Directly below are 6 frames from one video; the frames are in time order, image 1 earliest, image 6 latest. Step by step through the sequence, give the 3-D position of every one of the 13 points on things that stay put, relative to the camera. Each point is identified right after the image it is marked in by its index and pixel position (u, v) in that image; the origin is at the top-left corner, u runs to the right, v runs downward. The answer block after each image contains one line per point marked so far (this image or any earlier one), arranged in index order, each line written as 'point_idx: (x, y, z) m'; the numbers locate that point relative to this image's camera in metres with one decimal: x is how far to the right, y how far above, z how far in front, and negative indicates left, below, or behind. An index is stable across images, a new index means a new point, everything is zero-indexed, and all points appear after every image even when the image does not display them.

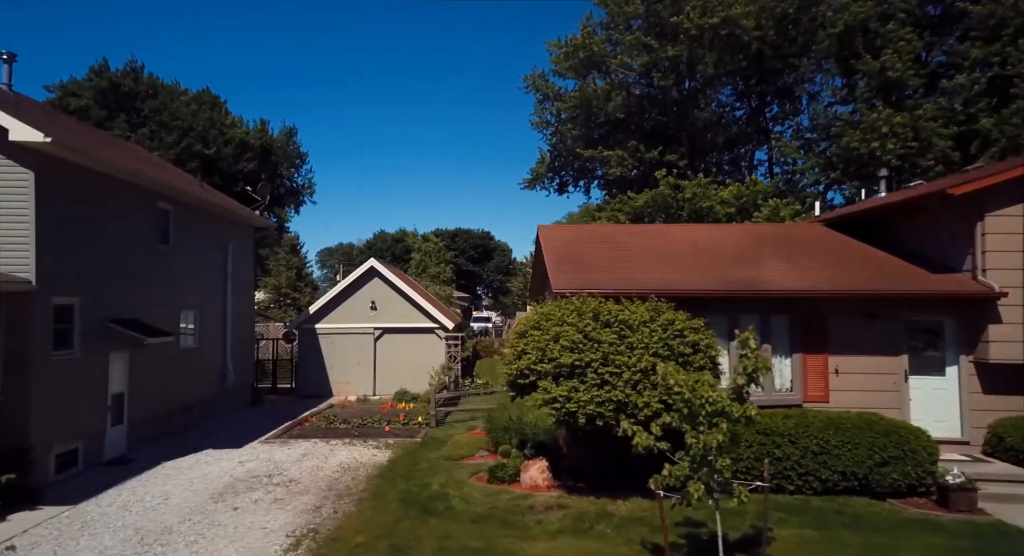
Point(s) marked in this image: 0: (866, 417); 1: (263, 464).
0: (+4.6, -1.8, +7.7) m
1: (-4.7, -3.6, +11.4) m
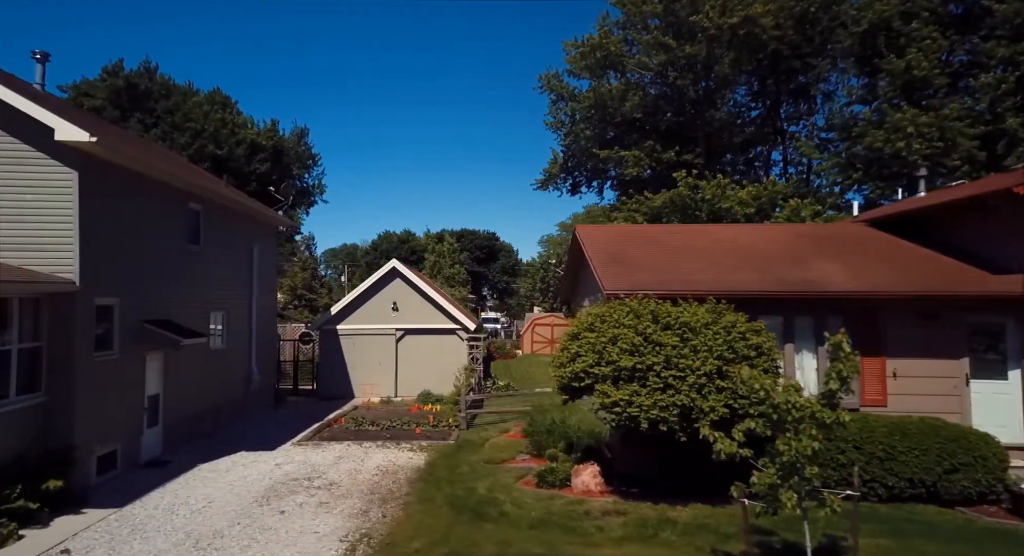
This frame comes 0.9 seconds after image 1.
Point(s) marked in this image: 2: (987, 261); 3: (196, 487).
0: (+5.3, -1.8, +7.5) m
1: (-4.0, -3.6, +11.3) m
2: (+7.5, +0.3, +9.6) m
3: (-5.2, -3.4, +9.9) m
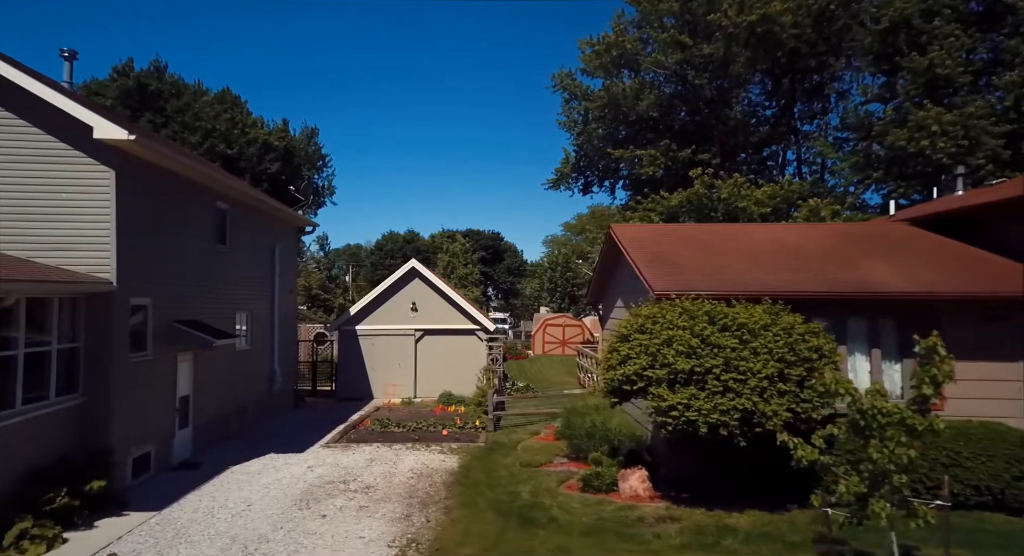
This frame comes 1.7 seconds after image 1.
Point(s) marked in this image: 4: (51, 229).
0: (+5.9, -1.8, +7.3) m
1: (-3.3, -3.6, +11.2) m
2: (+8.2, +0.3, +9.3) m
3: (-4.6, -3.4, +9.7) m
4: (-6.8, +0.7, +8.9) m
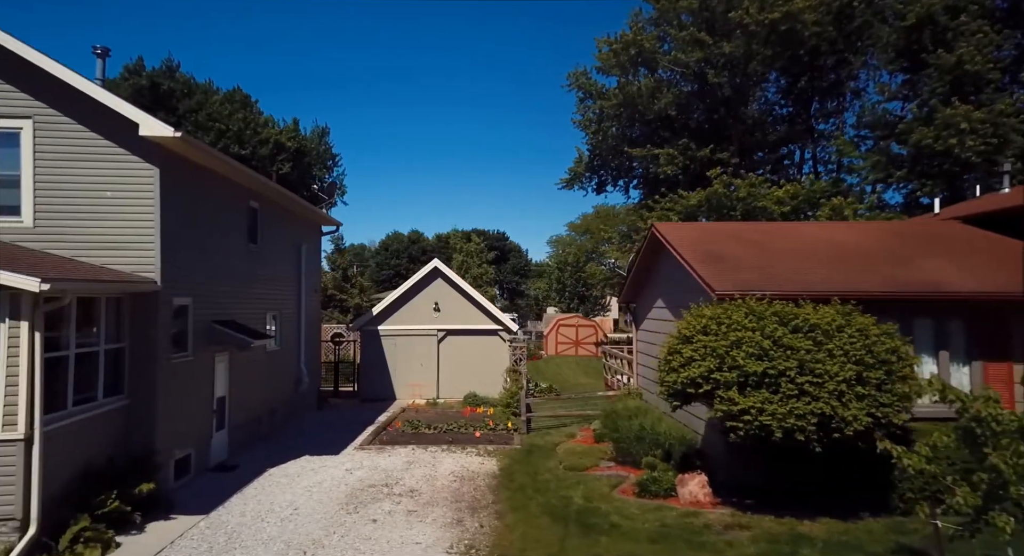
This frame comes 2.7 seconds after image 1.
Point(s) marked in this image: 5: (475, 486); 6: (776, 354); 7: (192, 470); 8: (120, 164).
0: (+6.6, -1.8, +7.0) m
1: (-2.6, -3.6, +11.0) m
2: (+8.9, +0.3, +9.0) m
3: (-3.8, -3.4, +9.6) m
4: (-6.1, +0.7, +8.7) m
5: (-0.6, -3.5, +10.0) m
6: (+3.0, -0.9, +6.7) m
7: (-5.5, -3.3, +10.2) m
8: (-5.7, +1.7, +8.7) m
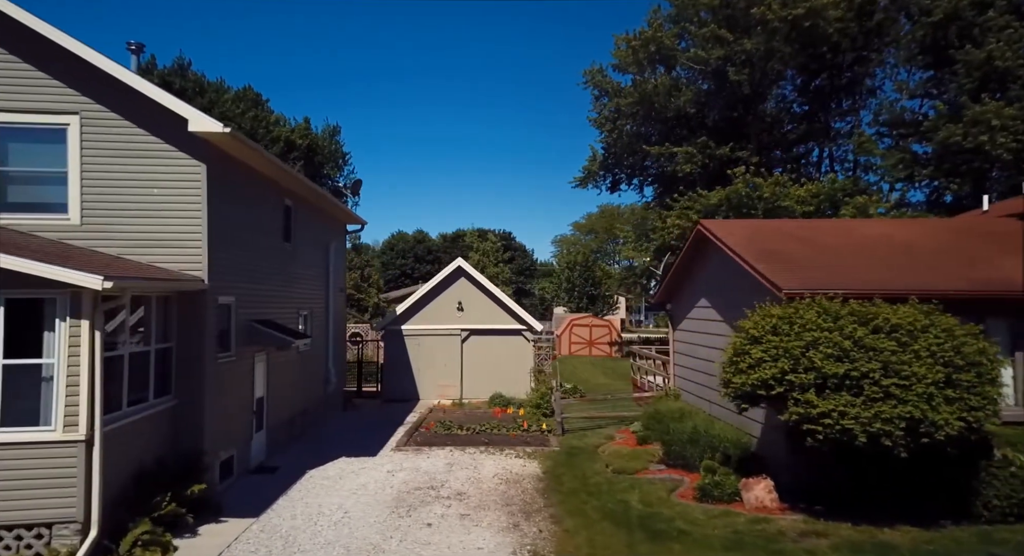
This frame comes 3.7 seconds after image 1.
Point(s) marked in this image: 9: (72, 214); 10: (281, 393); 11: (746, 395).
0: (+7.4, -1.8, +6.7) m
1: (-1.8, -3.6, +10.8) m
2: (+9.7, +0.3, +8.7) m
3: (-3.0, -3.4, +9.4) m
4: (-5.3, +0.7, +8.5) m
5: (+0.2, -3.5, +9.8) m
6: (+3.7, -0.8, +6.5) m
7: (-4.7, -3.3, +10.1) m
8: (-4.9, +1.7, +8.6) m
9: (-6.1, +0.9, +8.3) m
10: (-5.0, -2.4, +12.7) m
11: (+2.9, -1.5, +7.4) m
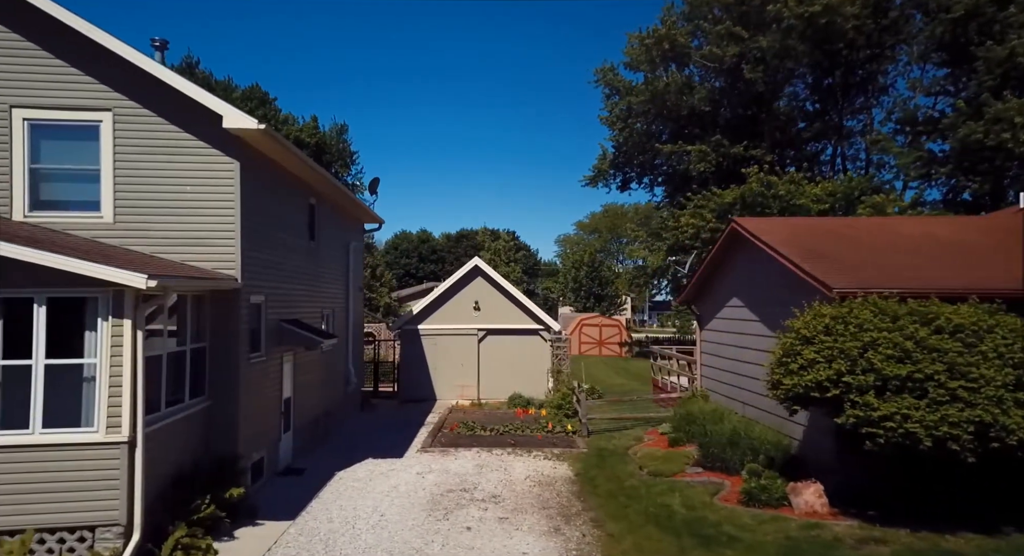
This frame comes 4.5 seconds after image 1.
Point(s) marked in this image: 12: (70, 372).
0: (+8.0, -1.8, +6.5) m
1: (-1.2, -3.5, +10.6) m
2: (+10.3, +0.3, +8.5) m
3: (-2.4, -3.4, +9.2) m
4: (-4.7, +0.8, +8.4) m
5: (+0.7, -3.5, +9.6) m
6: (+4.3, -0.8, +6.3) m
7: (-4.1, -3.2, +9.9) m
8: (-4.4, +1.7, +8.4) m
9: (-5.6, +0.9, +8.2) m
10: (-4.4, -2.4, +12.6) m
11: (+3.4, -1.4, +7.2) m
12: (-4.5, -1.0, +6.1) m
